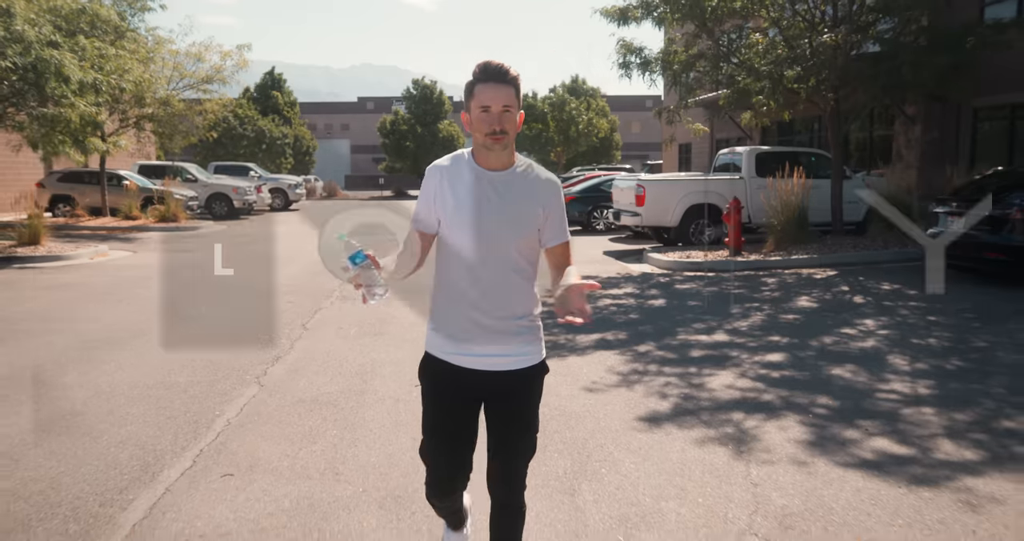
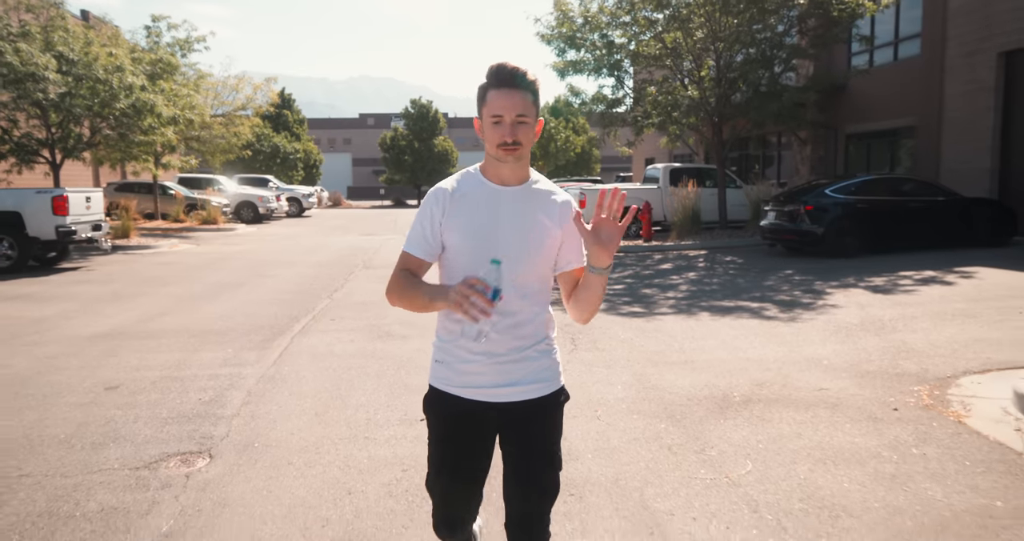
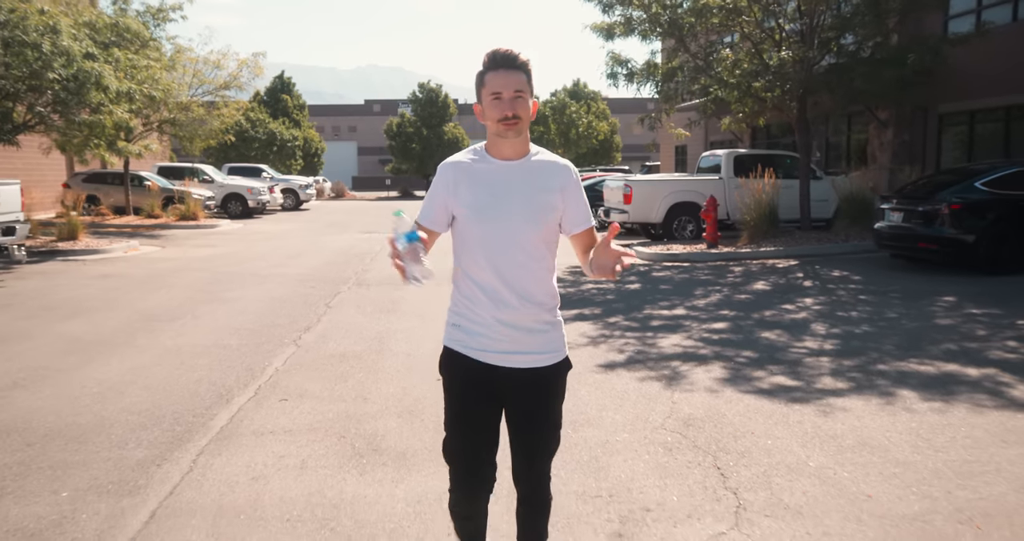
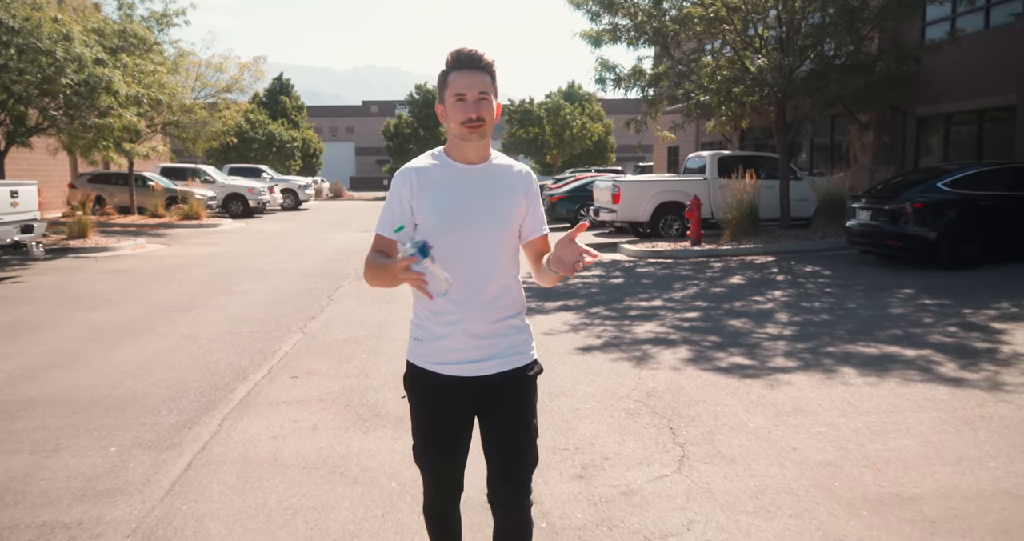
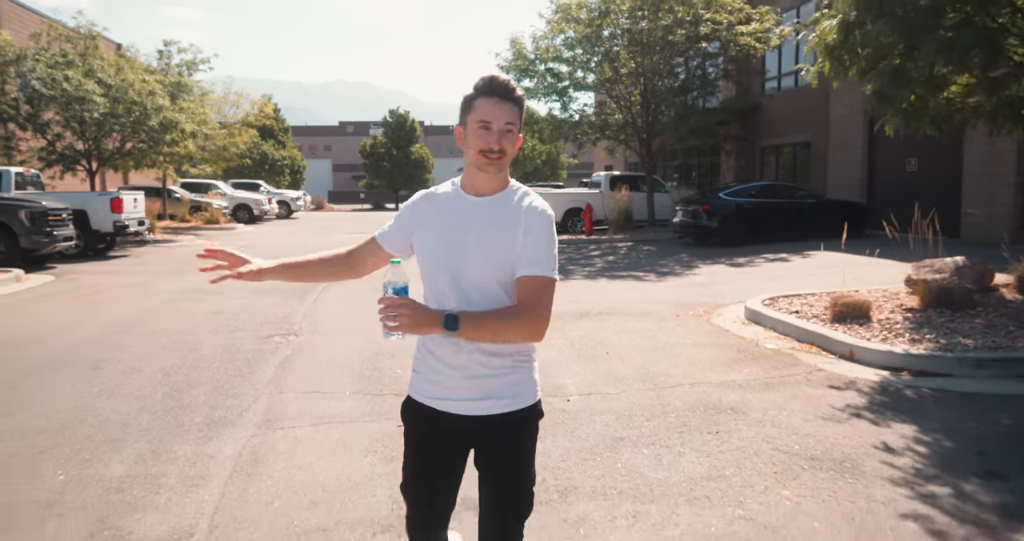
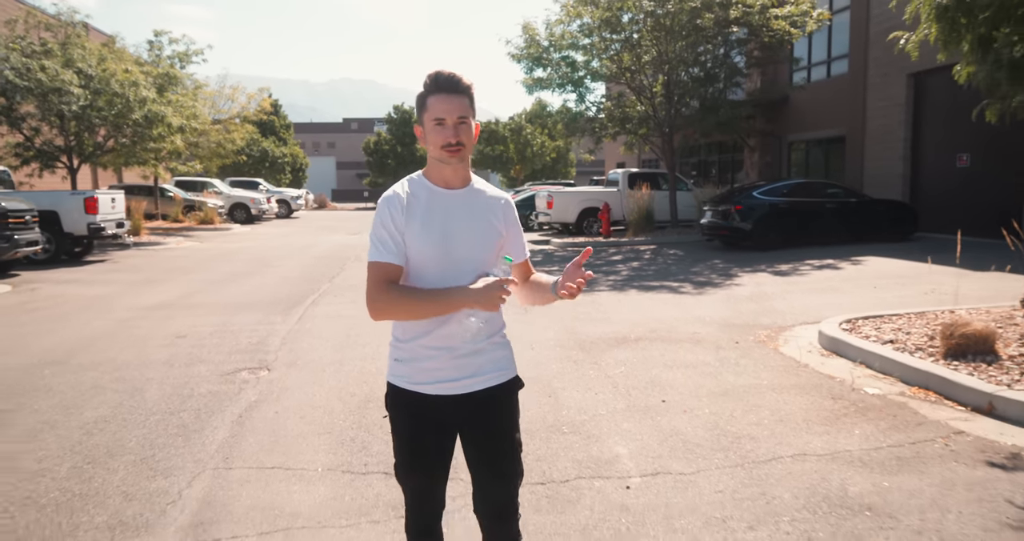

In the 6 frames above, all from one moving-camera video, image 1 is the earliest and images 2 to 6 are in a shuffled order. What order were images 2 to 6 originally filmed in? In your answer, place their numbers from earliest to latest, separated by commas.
3, 4, 2, 6, 5
